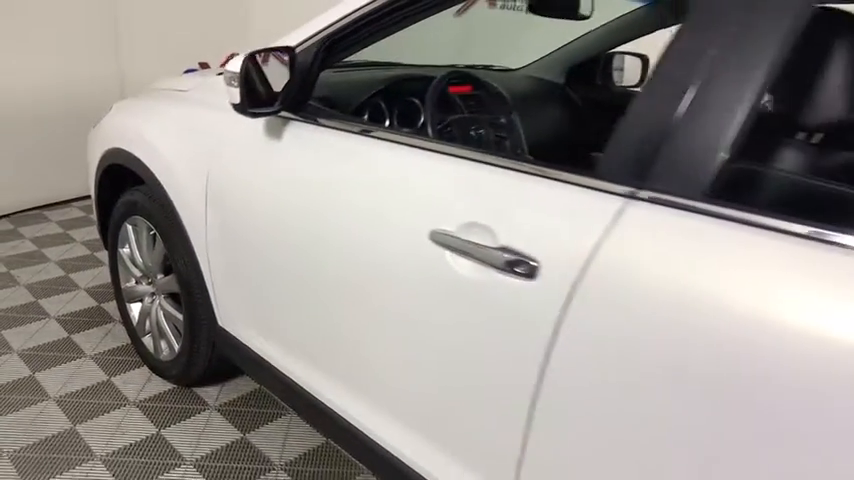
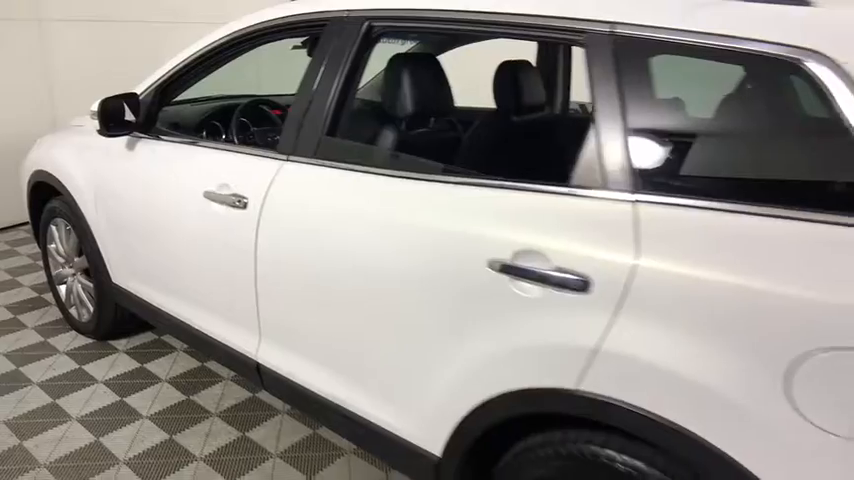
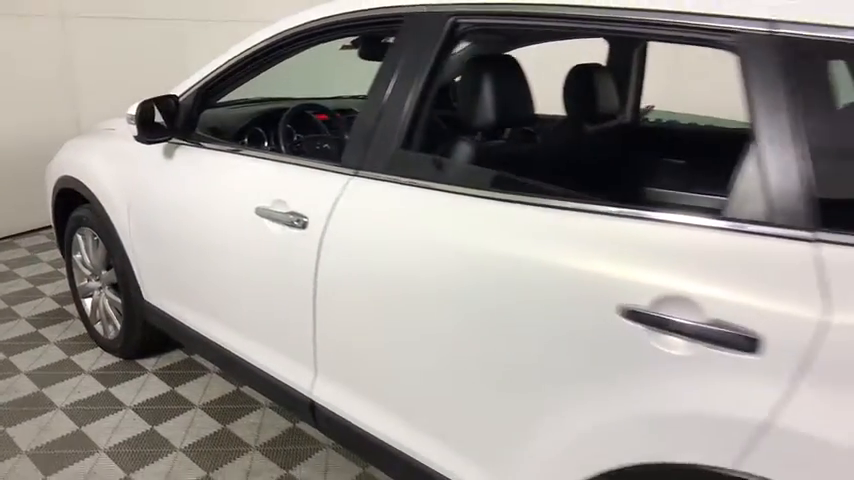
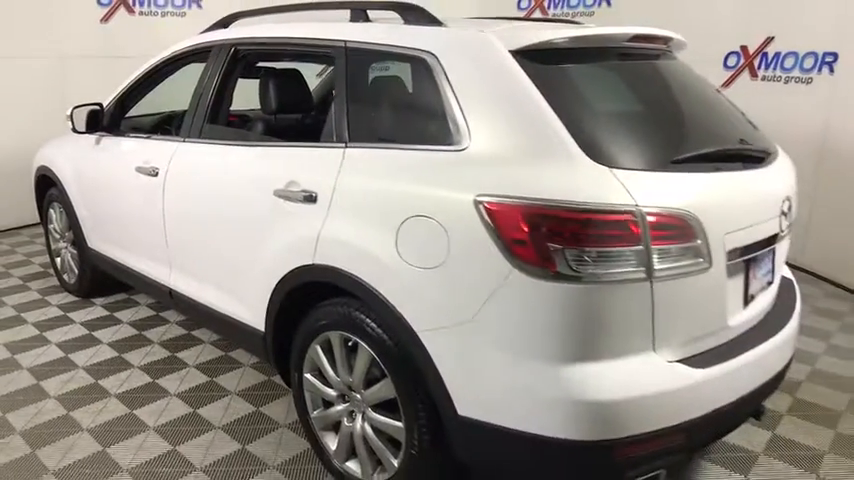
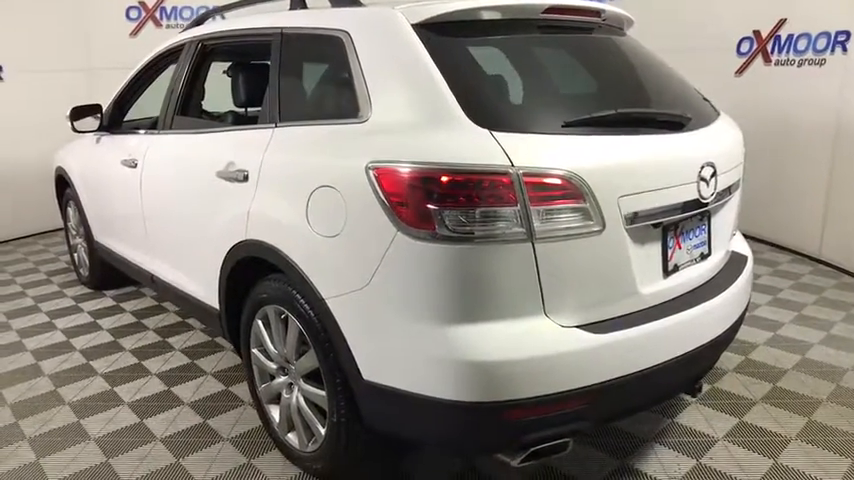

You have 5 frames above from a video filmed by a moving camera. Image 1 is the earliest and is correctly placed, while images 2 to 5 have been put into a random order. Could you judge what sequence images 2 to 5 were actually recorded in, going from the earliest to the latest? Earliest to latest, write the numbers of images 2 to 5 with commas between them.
3, 2, 4, 5
